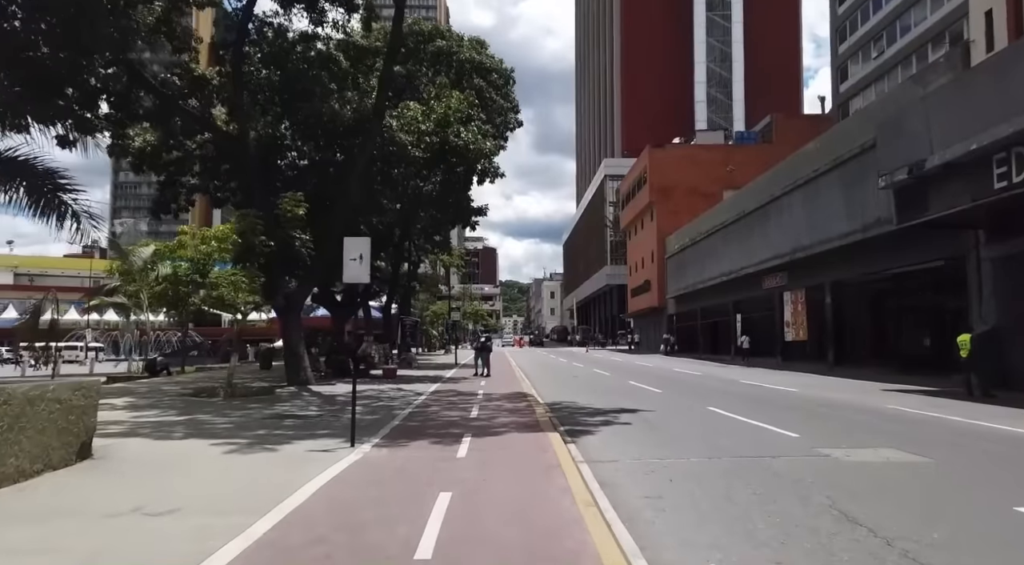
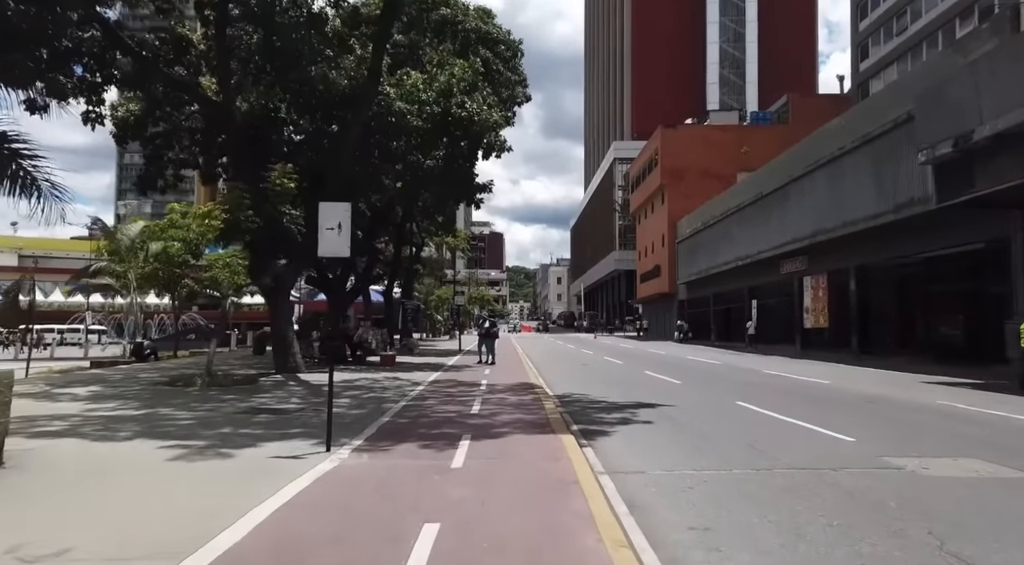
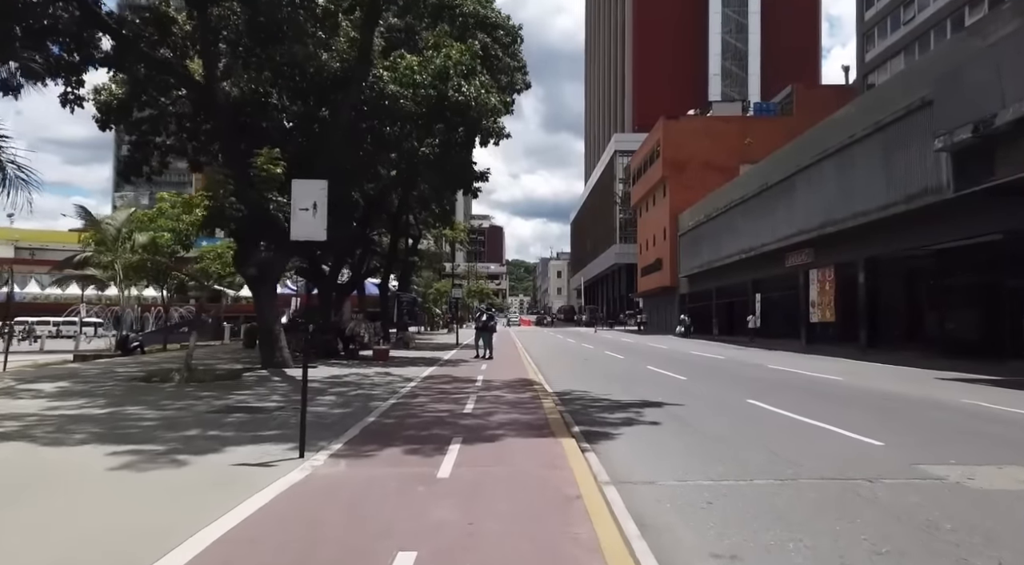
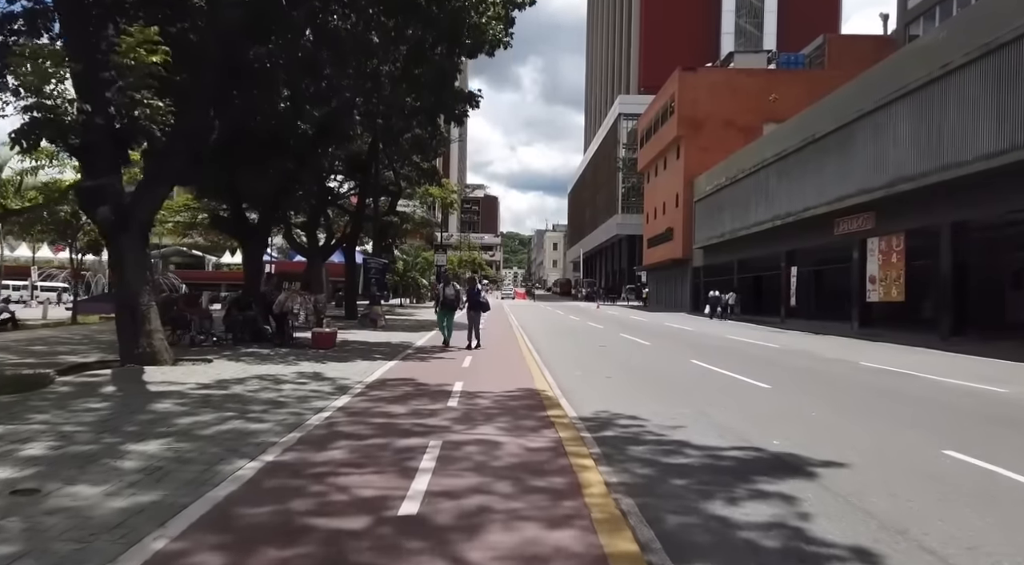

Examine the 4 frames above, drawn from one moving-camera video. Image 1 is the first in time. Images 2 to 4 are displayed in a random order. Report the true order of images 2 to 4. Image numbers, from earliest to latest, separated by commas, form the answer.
2, 3, 4
